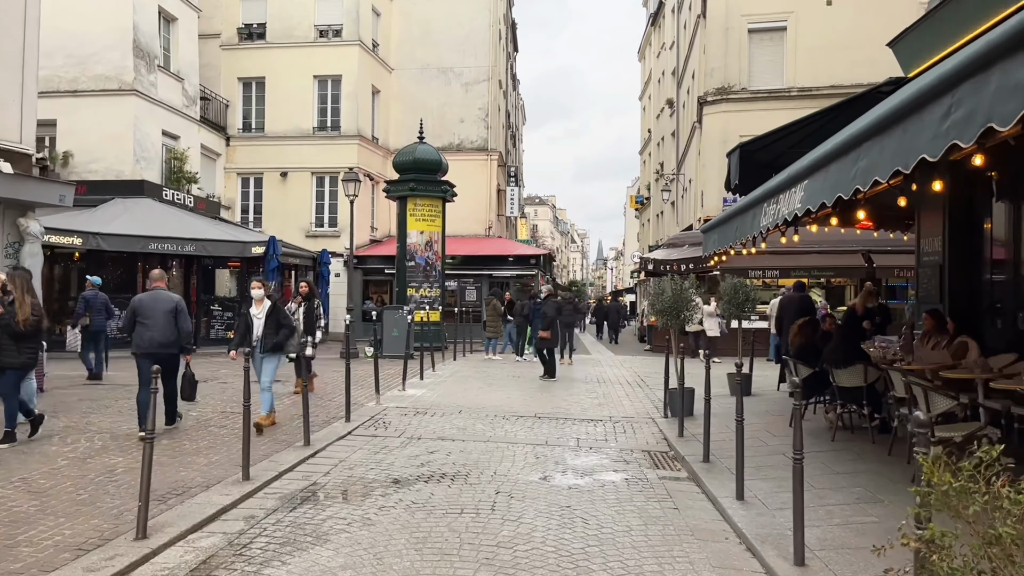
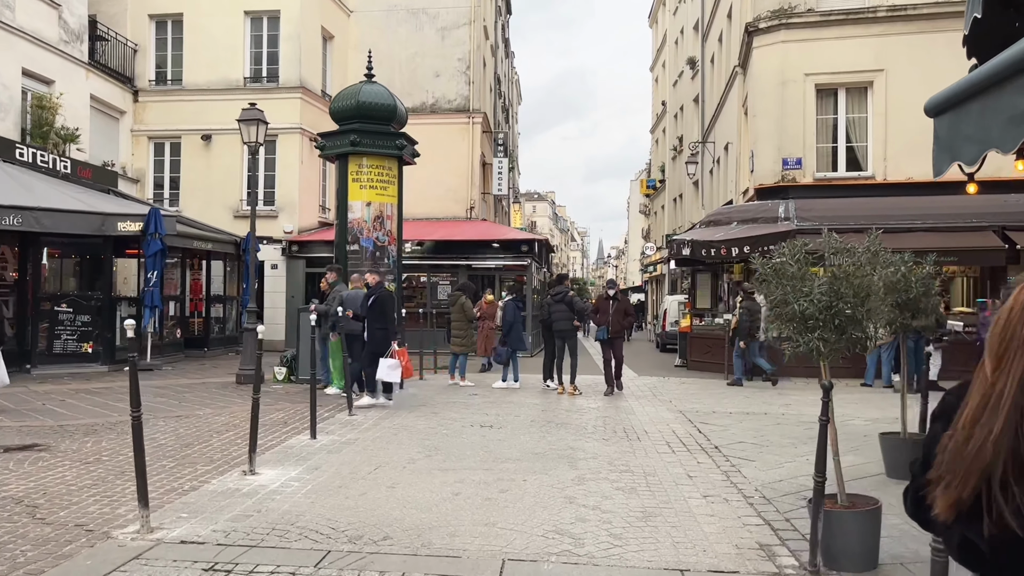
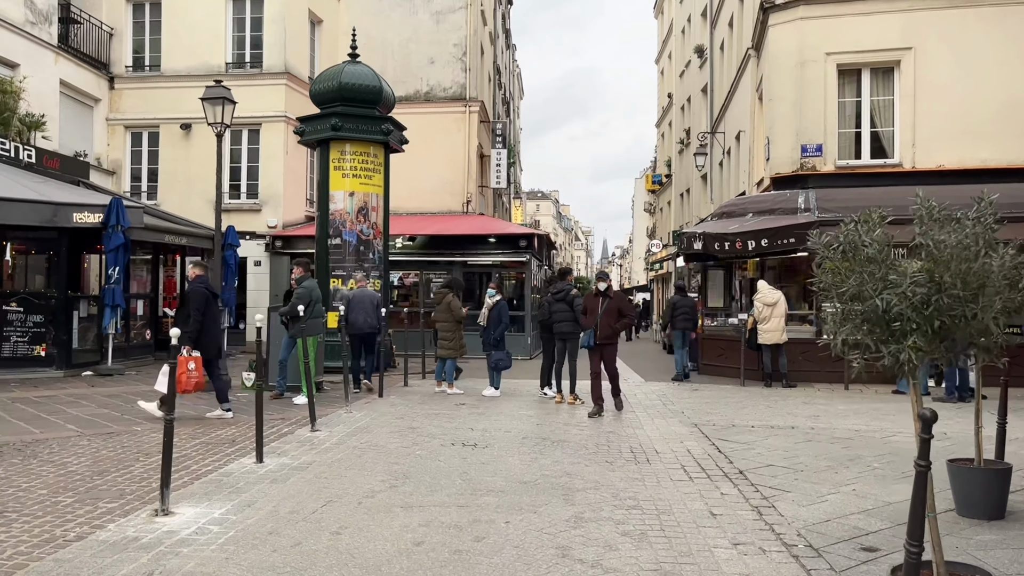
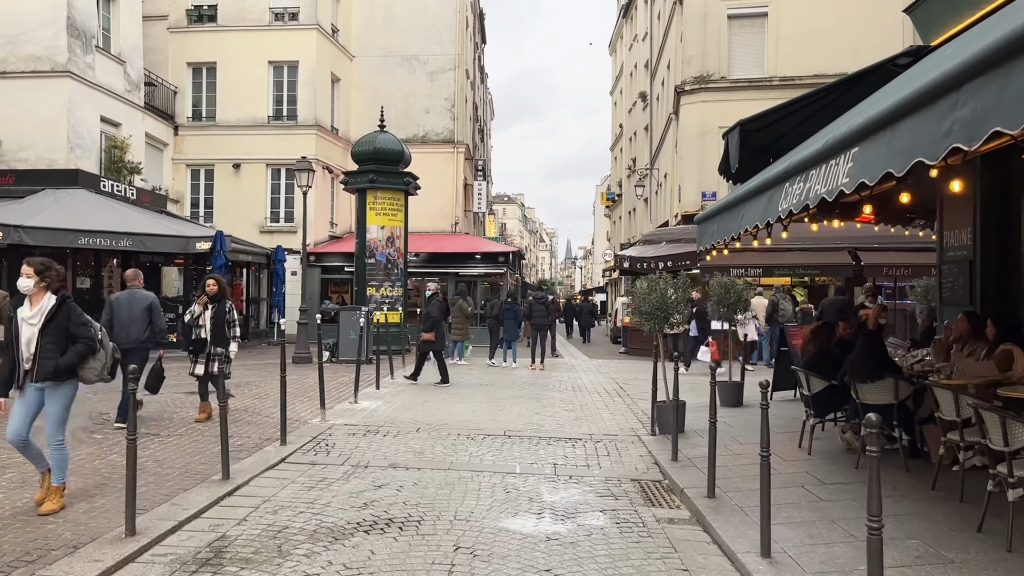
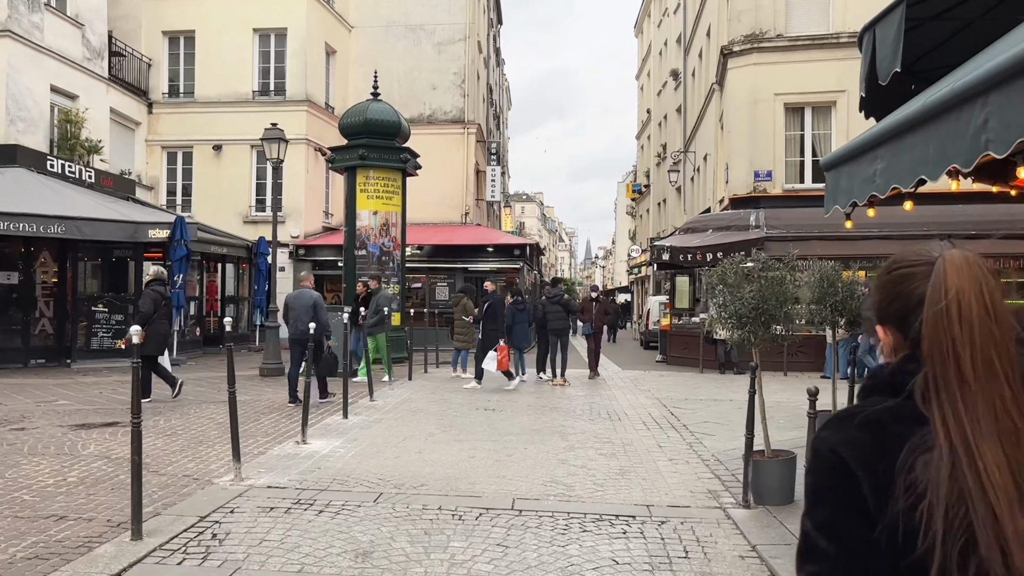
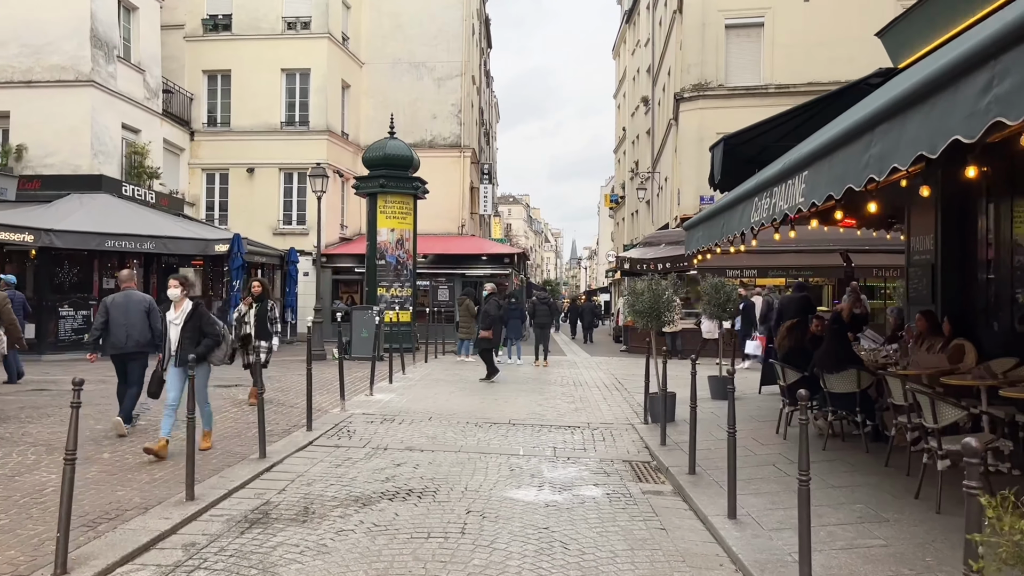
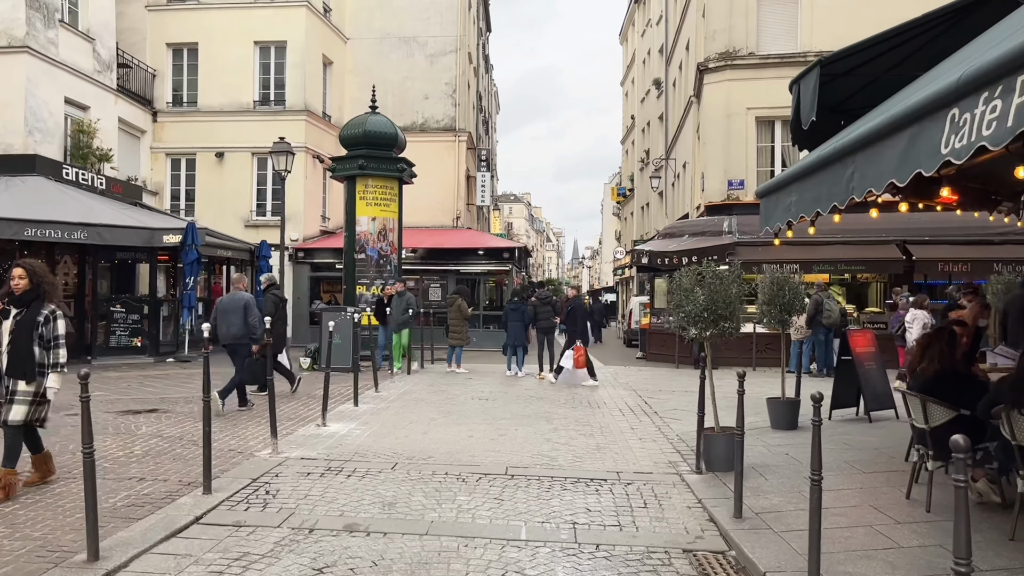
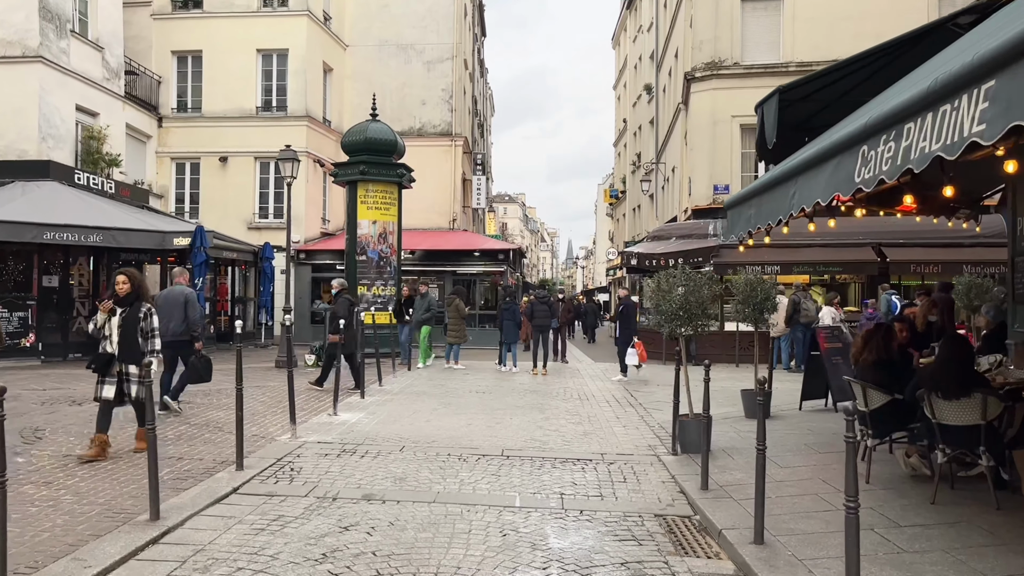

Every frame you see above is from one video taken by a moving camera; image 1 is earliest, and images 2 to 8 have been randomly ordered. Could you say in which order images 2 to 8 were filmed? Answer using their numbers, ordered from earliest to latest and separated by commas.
6, 4, 8, 7, 5, 2, 3
